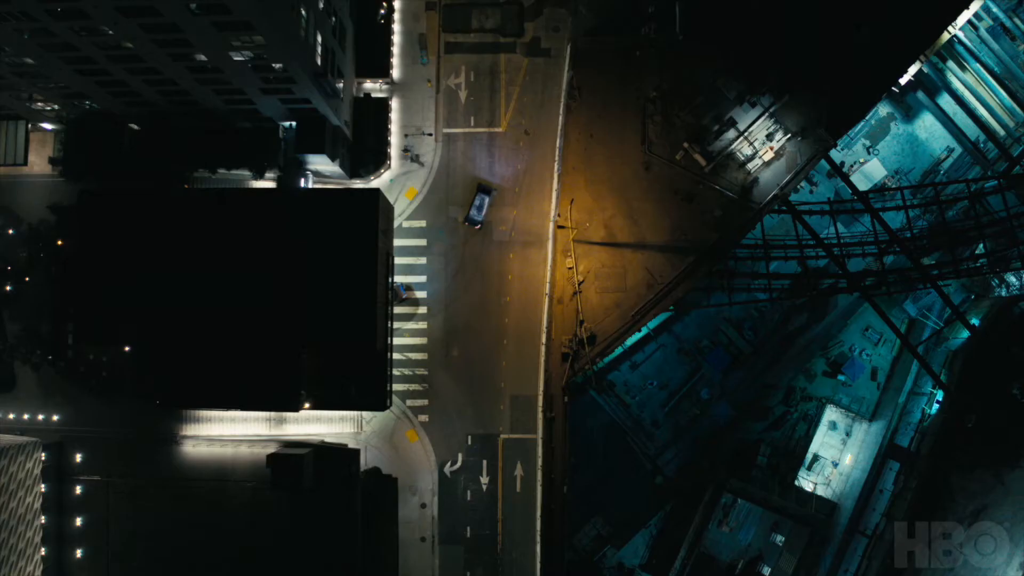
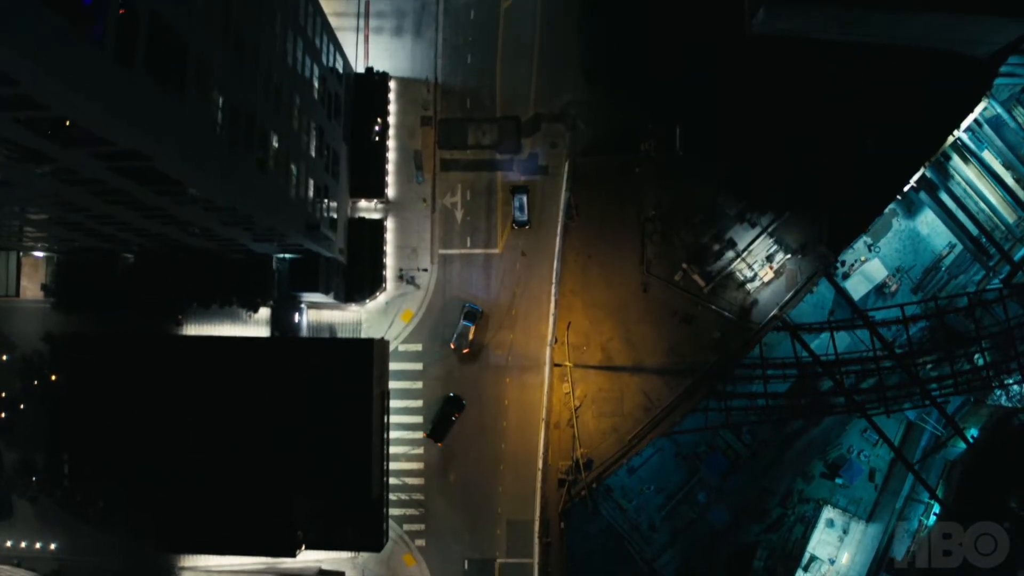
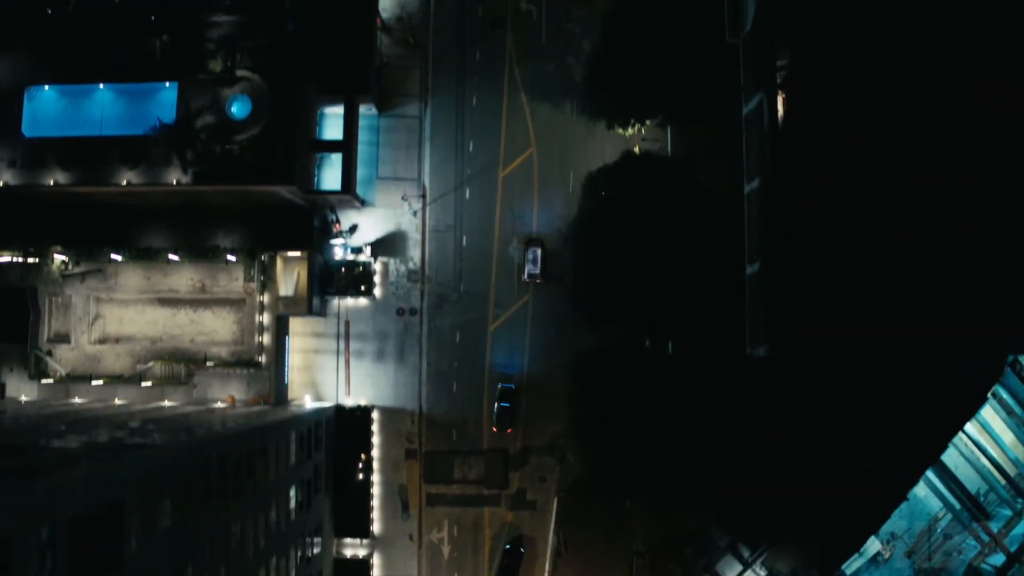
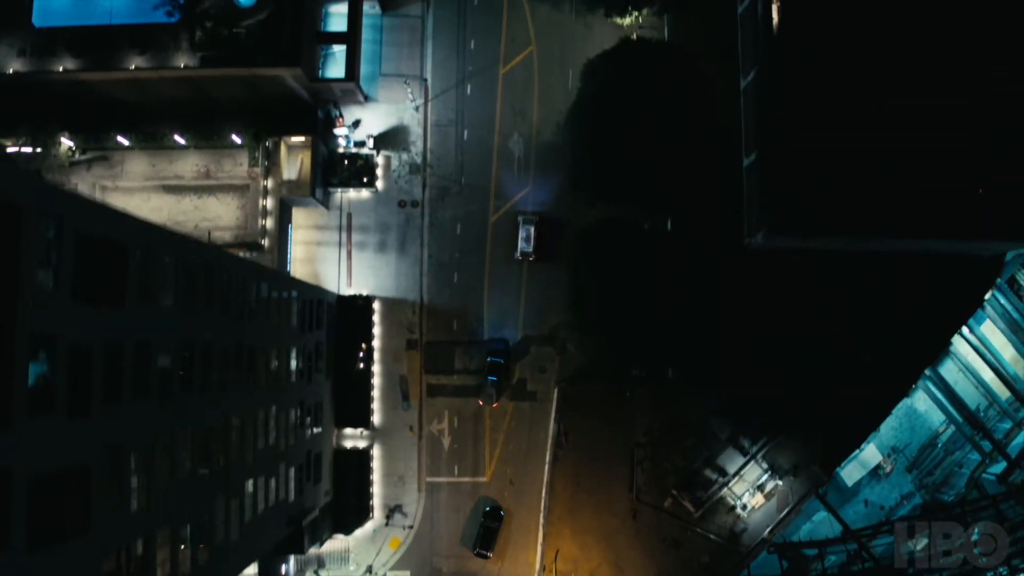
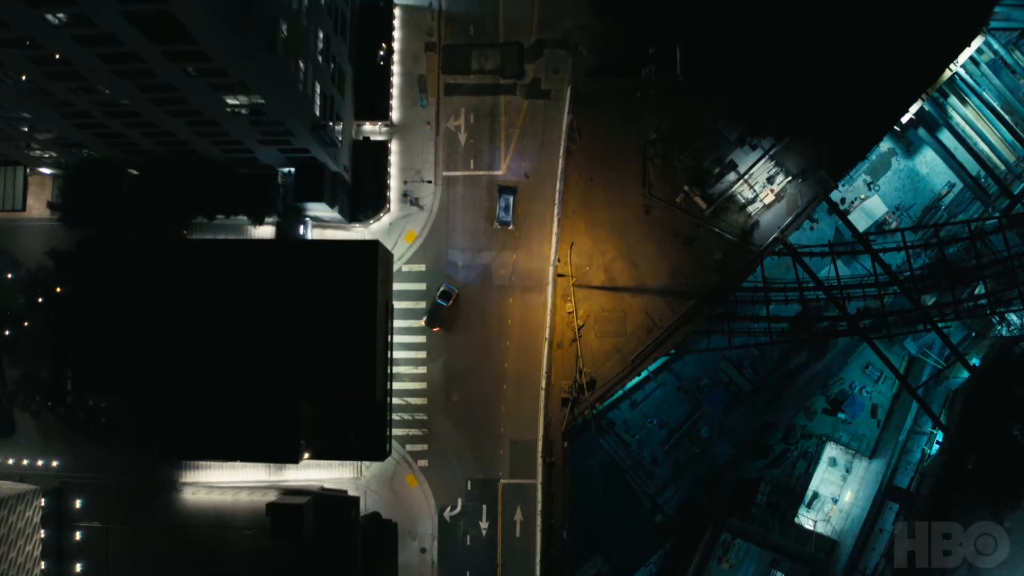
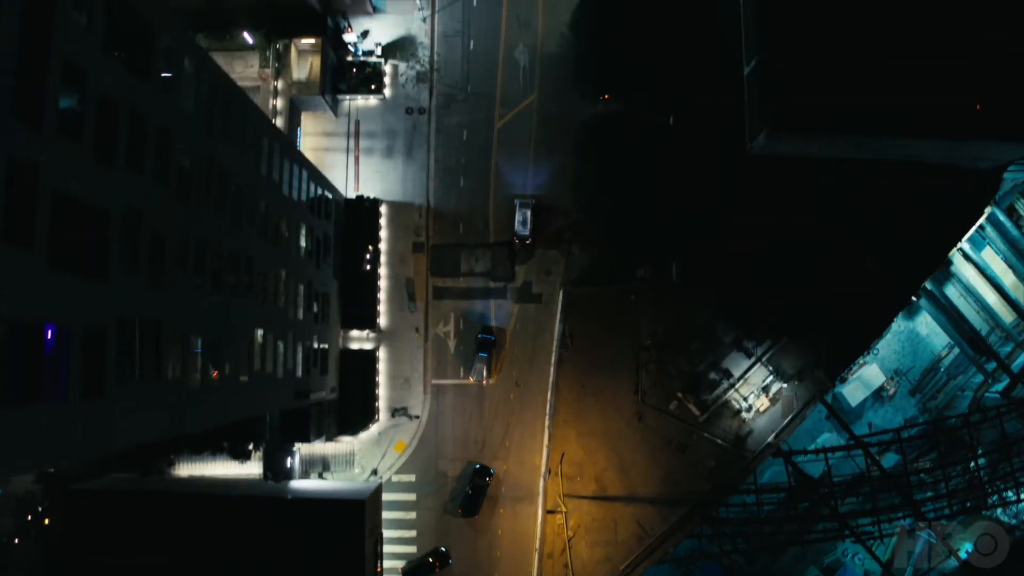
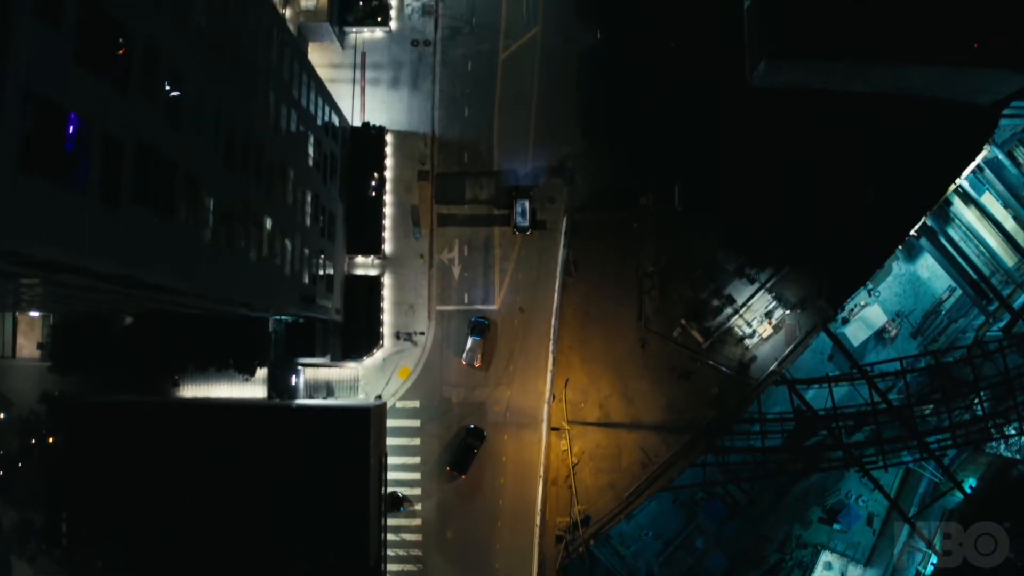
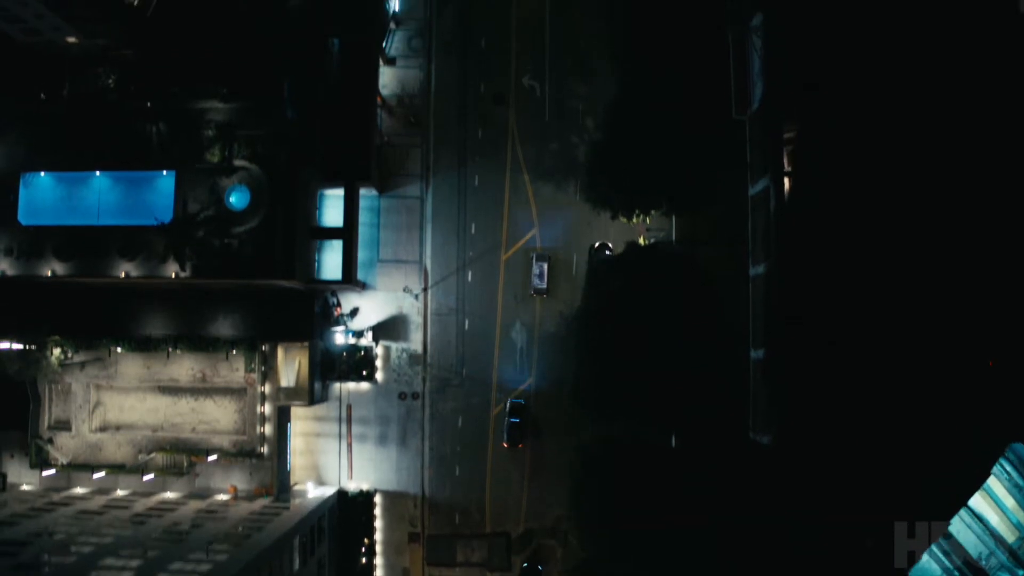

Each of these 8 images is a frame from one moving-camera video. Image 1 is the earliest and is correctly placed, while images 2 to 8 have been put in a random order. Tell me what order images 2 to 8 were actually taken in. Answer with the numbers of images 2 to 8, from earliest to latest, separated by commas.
5, 2, 7, 6, 4, 3, 8
